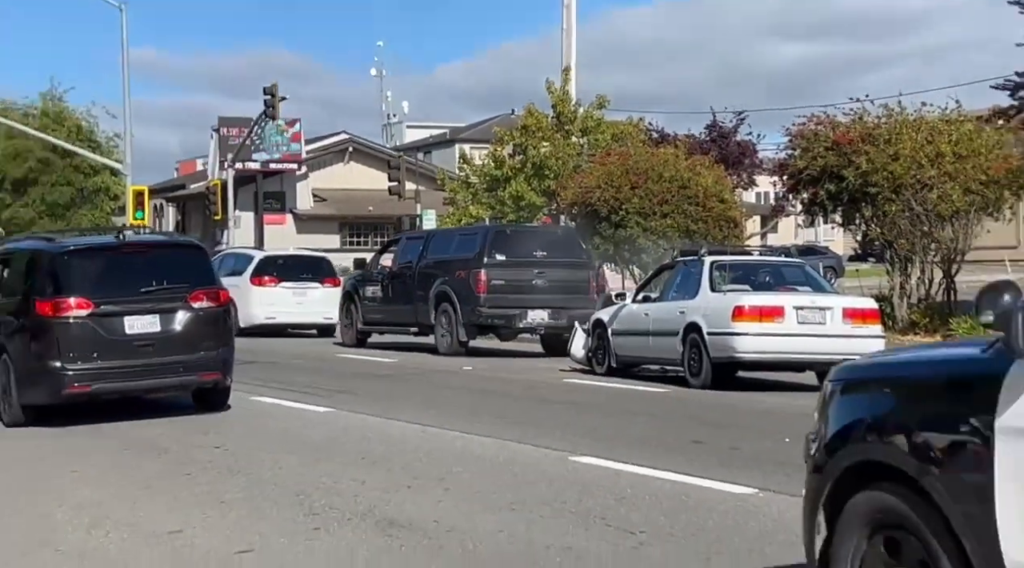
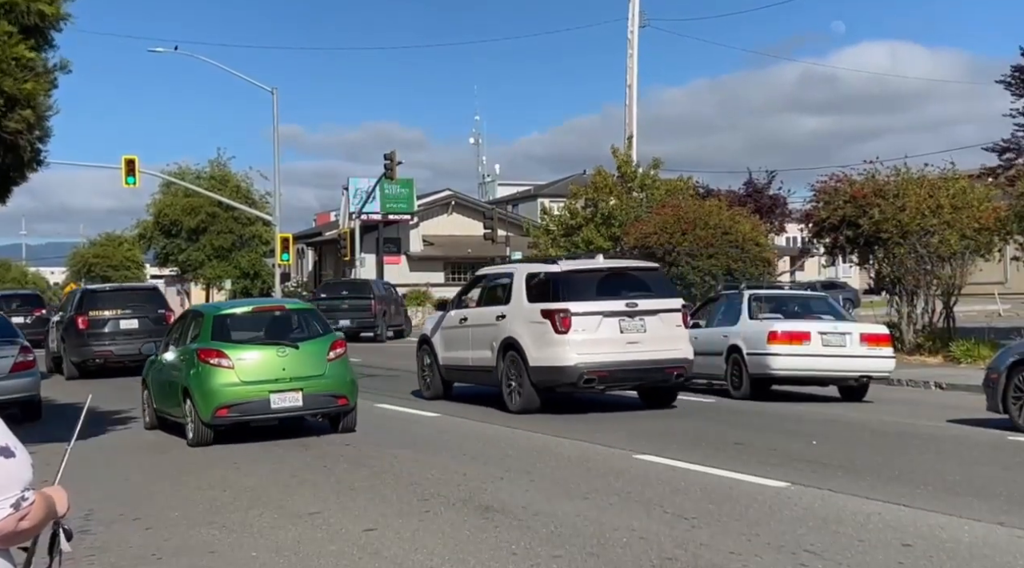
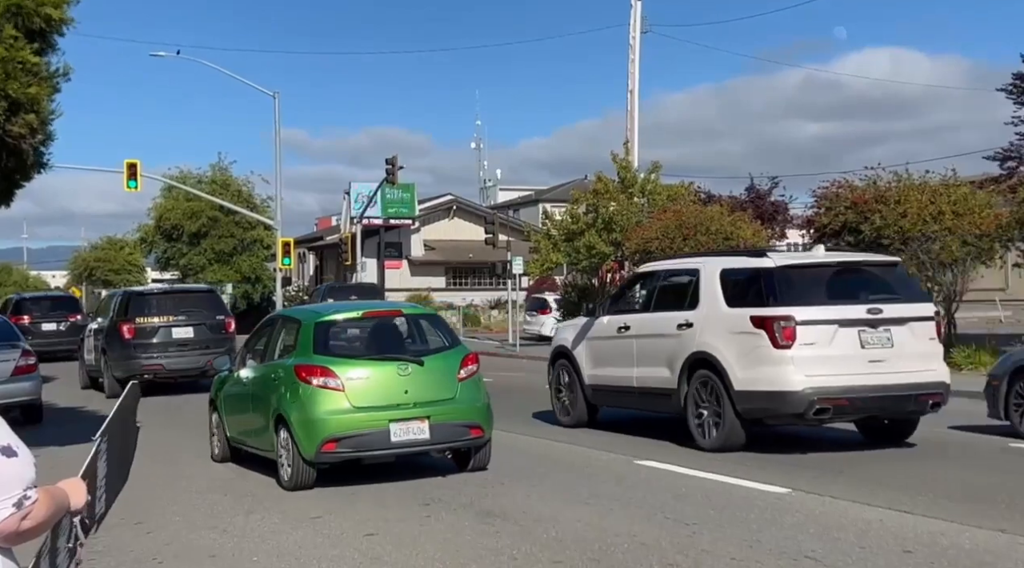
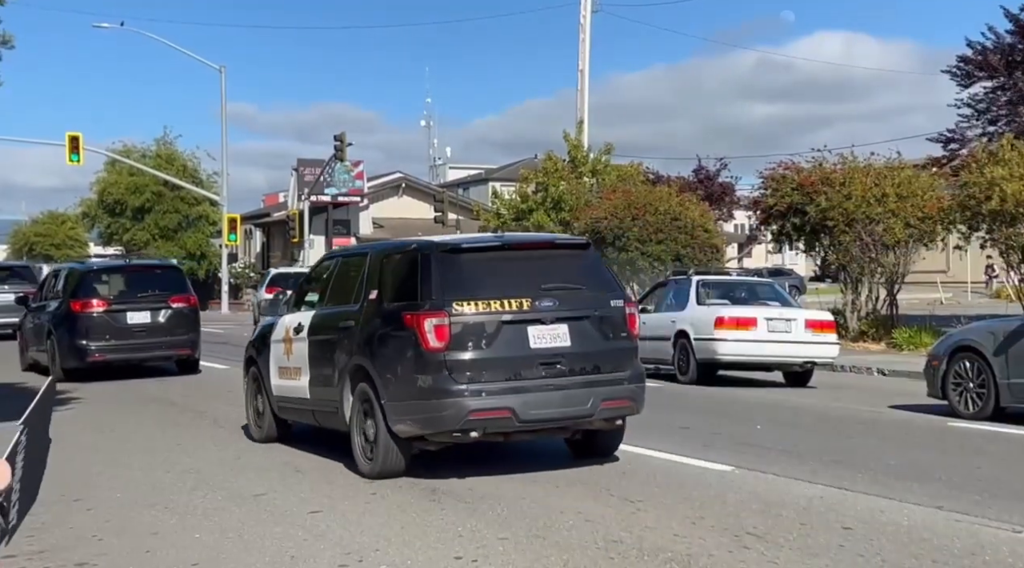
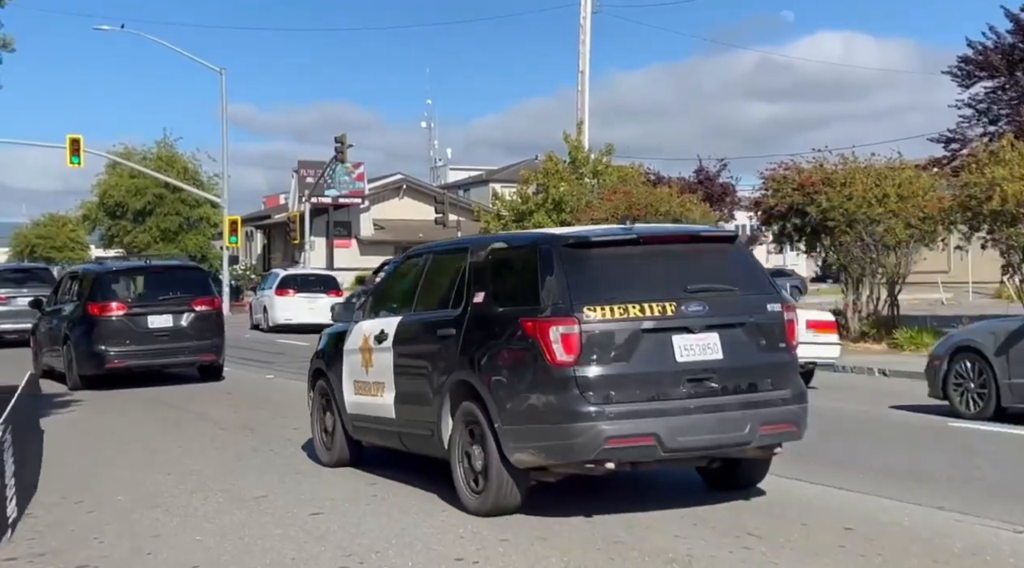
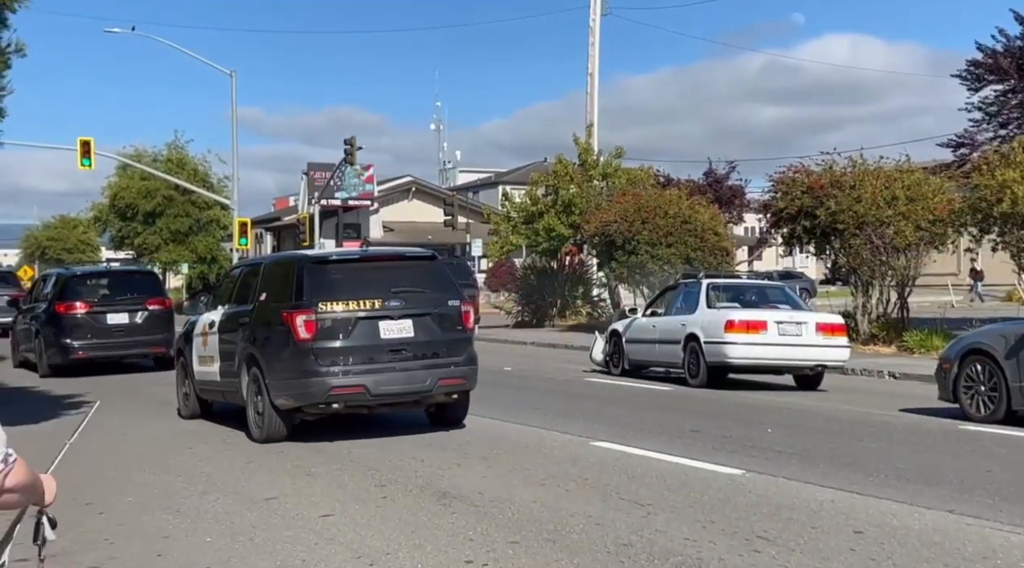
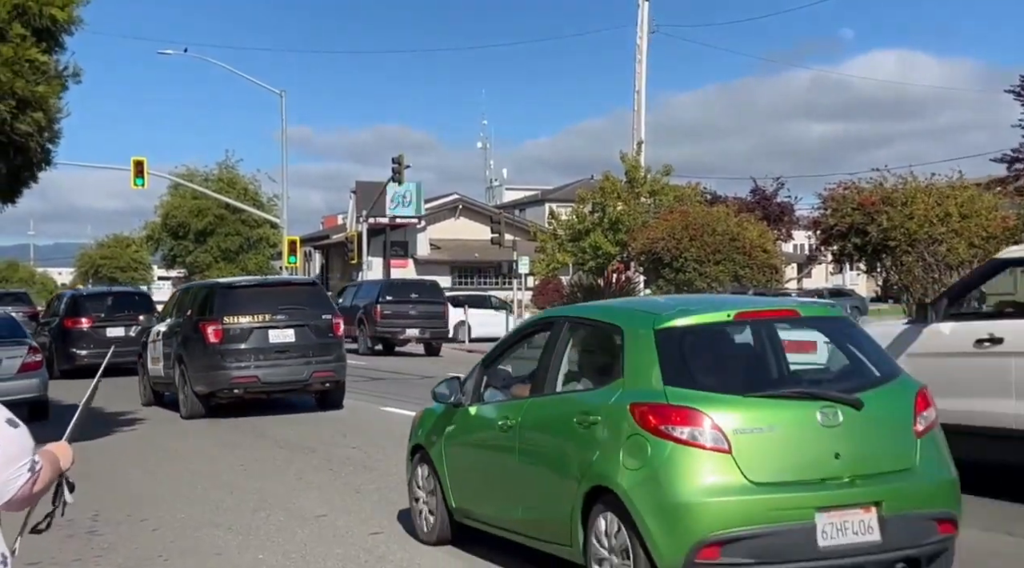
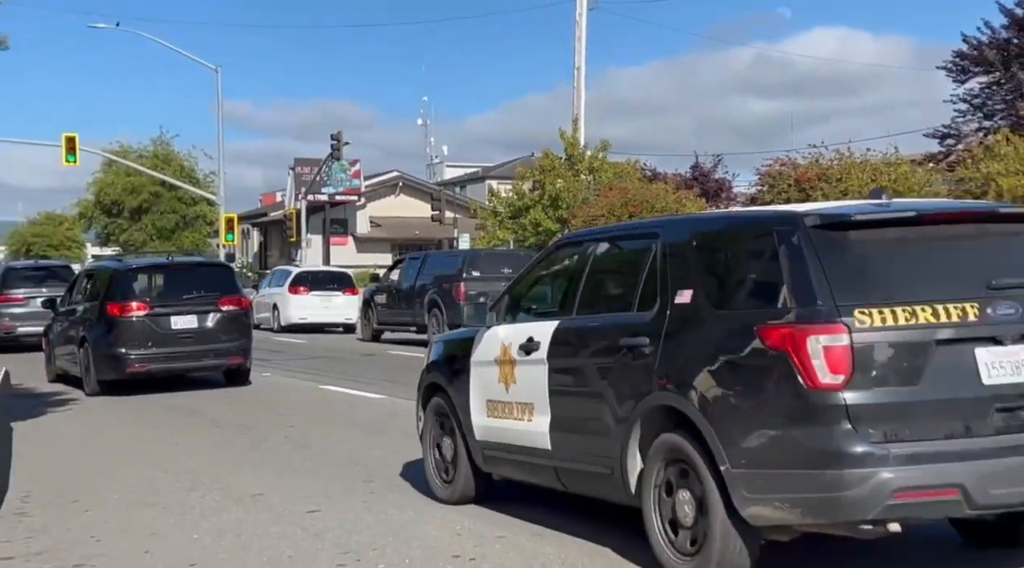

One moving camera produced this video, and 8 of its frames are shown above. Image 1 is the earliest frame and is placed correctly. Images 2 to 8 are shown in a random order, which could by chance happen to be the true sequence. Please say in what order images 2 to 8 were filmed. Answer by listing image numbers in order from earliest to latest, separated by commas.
8, 5, 4, 6, 7, 3, 2
